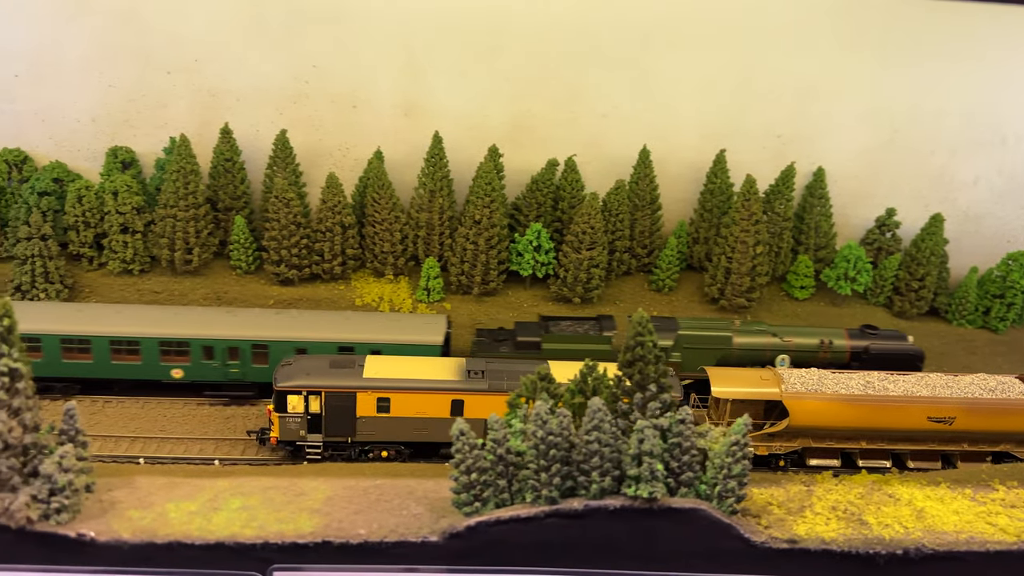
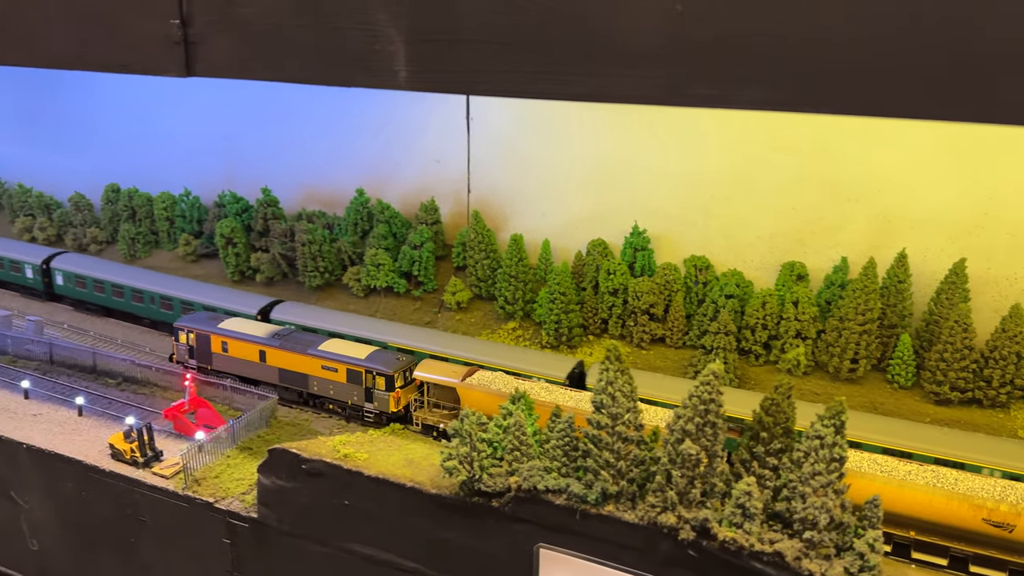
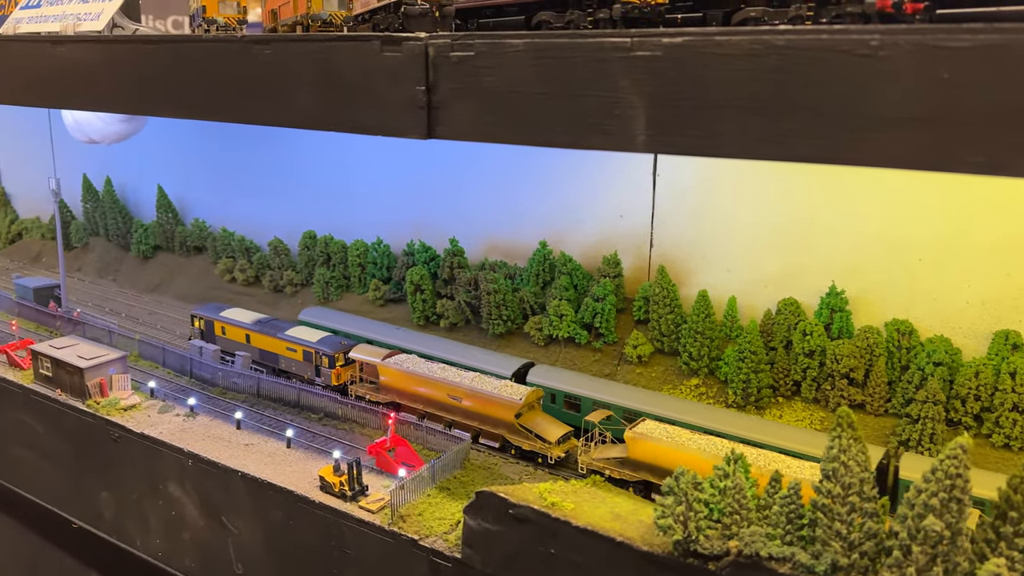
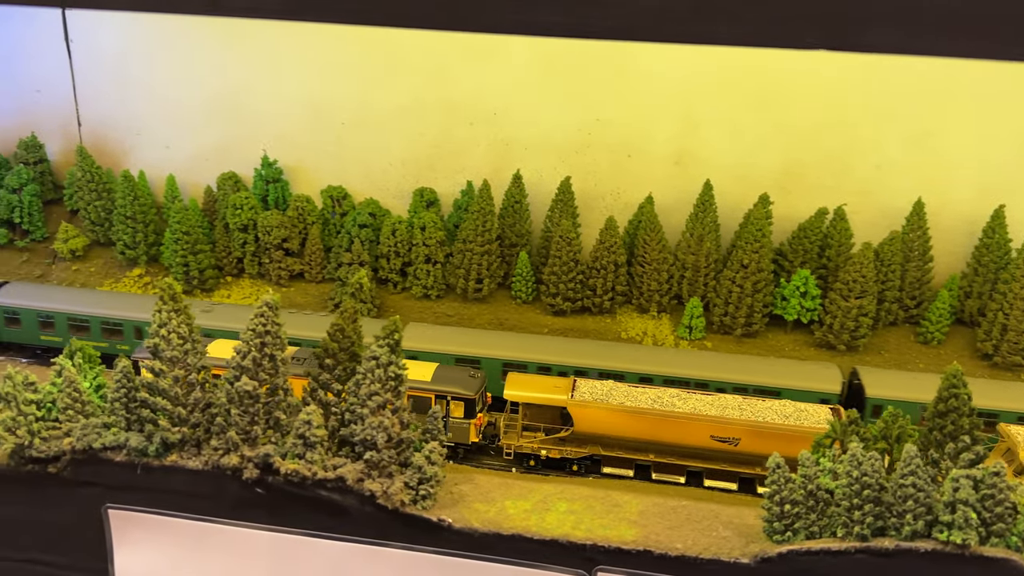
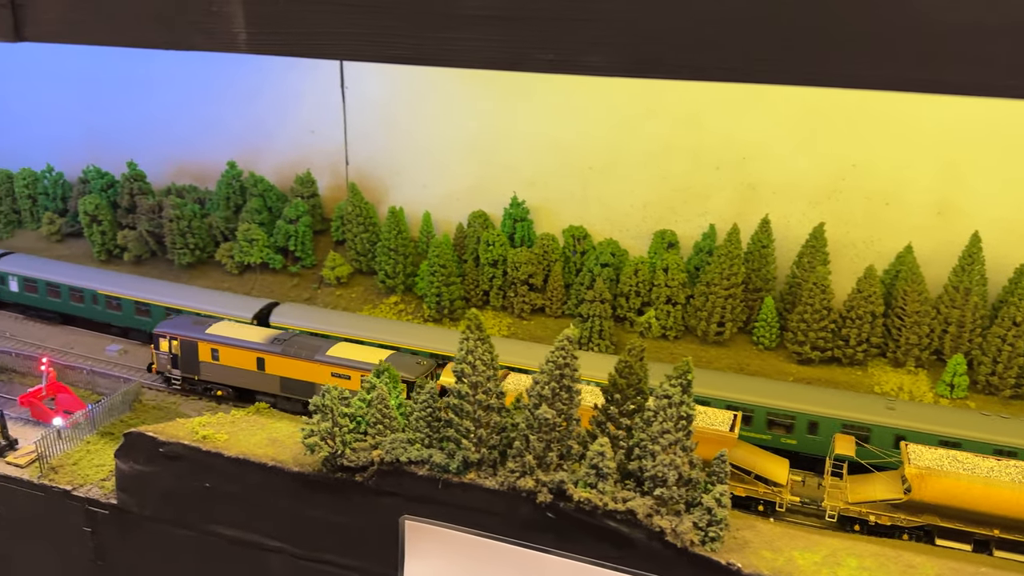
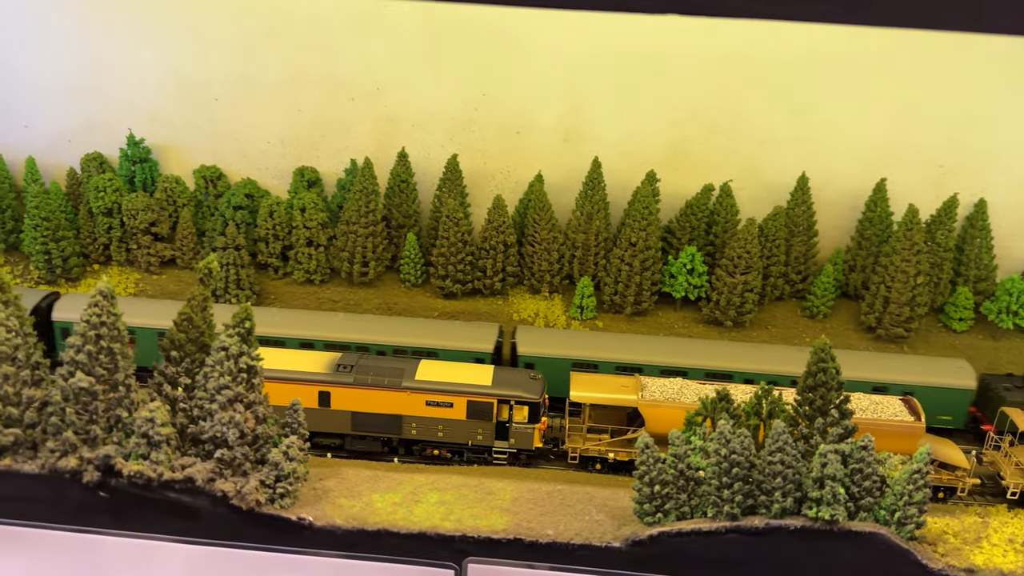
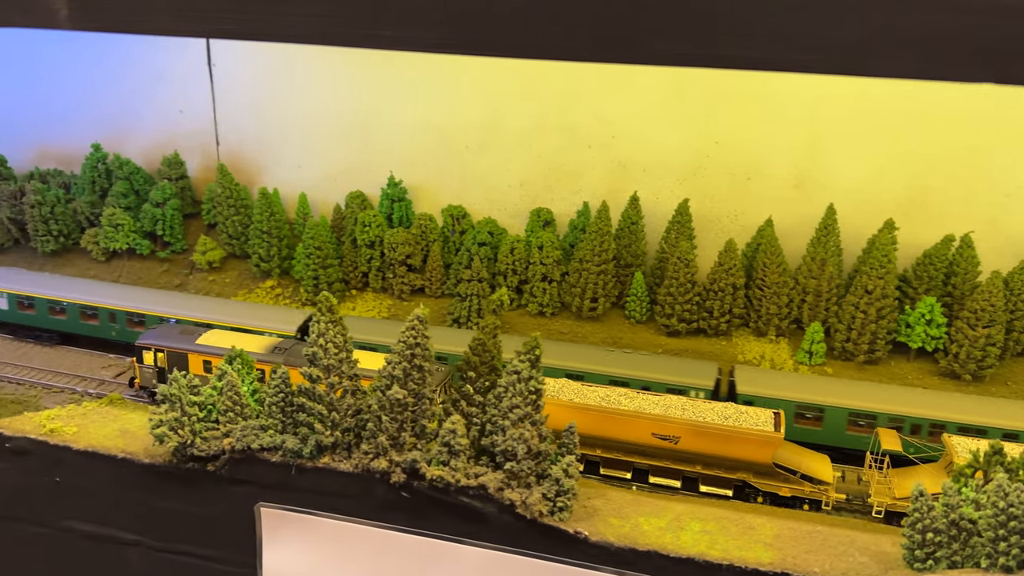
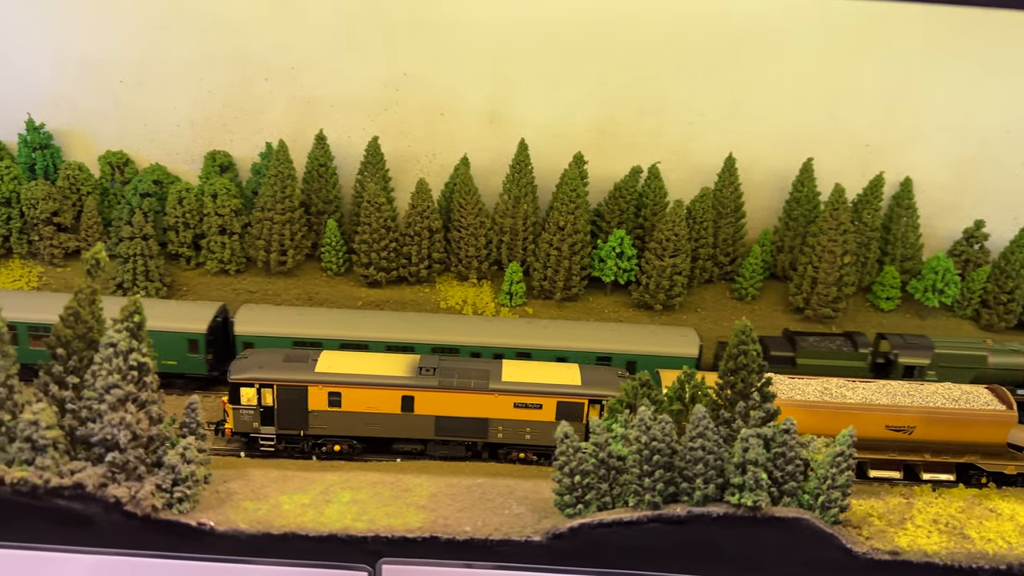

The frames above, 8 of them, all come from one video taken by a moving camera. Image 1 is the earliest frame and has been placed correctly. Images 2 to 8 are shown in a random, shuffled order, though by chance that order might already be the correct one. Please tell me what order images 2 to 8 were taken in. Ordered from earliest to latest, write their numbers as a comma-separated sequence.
8, 6, 4, 7, 5, 2, 3
